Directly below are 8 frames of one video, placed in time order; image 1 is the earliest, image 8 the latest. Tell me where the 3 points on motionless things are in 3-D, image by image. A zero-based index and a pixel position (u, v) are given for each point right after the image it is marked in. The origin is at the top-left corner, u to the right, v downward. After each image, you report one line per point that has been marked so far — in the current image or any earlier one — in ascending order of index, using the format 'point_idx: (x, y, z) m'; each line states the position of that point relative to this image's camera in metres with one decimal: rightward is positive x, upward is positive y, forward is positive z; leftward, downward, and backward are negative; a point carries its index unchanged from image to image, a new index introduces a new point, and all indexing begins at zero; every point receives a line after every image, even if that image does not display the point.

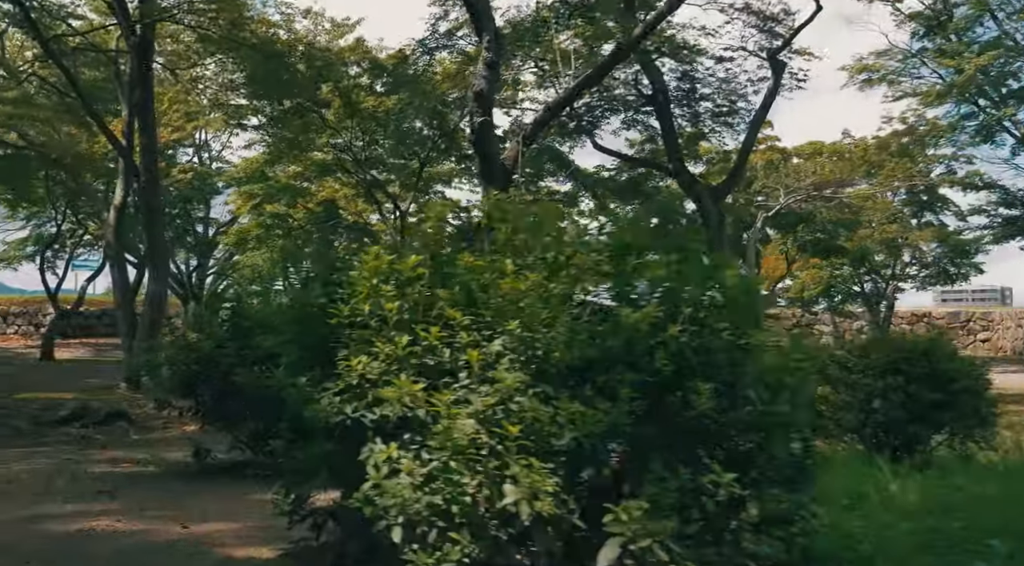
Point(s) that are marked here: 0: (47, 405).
0: (-6.2, -1.7, +12.3) m
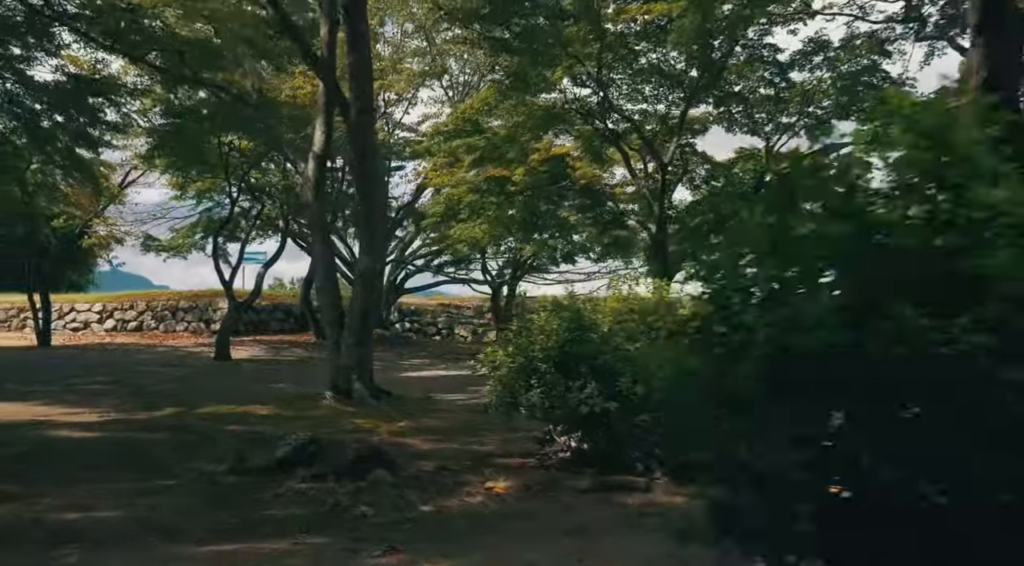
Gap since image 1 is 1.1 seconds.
0: (-2.4, -1.4, +8.3) m
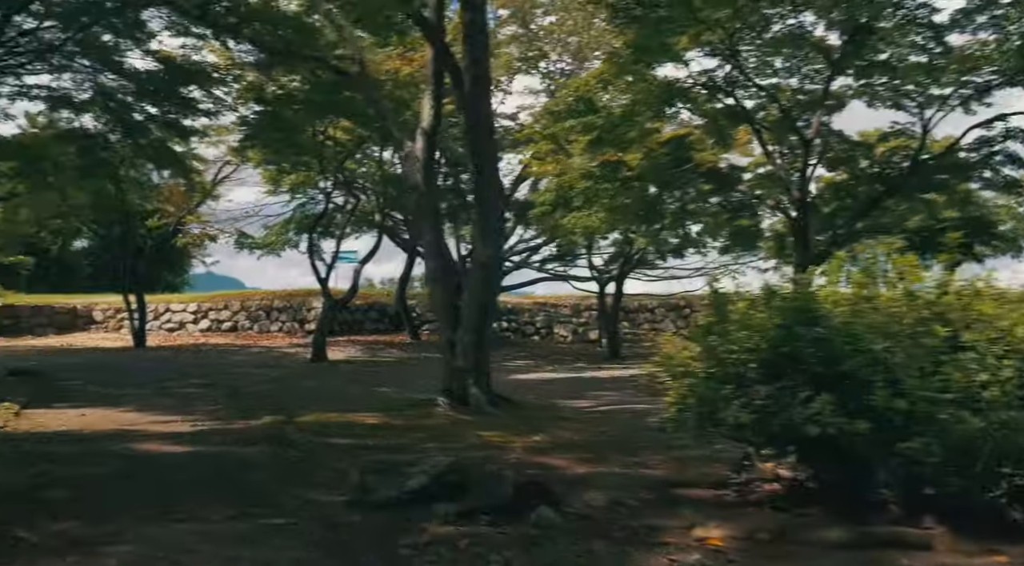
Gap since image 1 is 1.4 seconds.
0: (-1.2, -1.3, +7.1) m
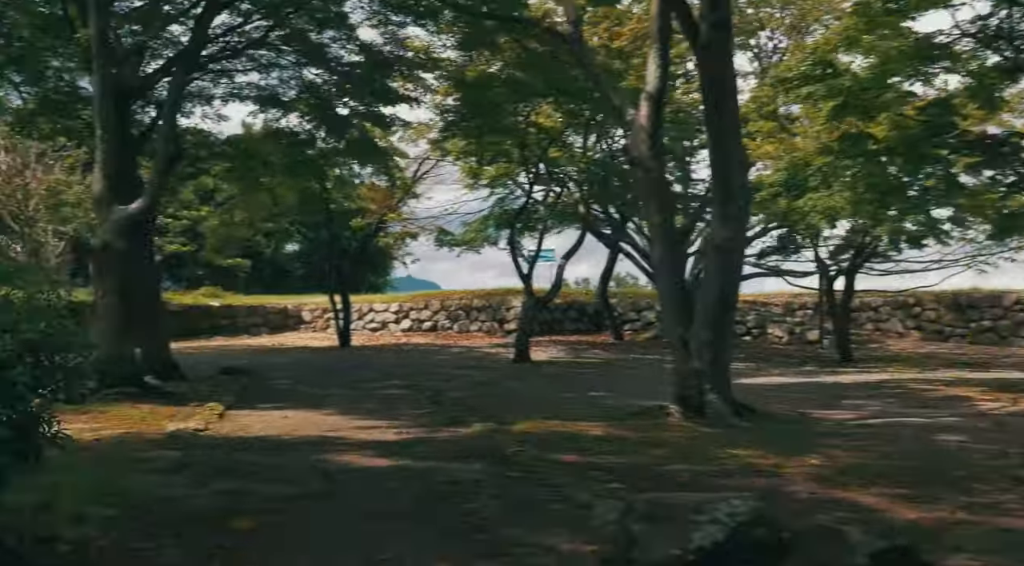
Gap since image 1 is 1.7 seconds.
0: (+0.5, -1.2, +5.8) m
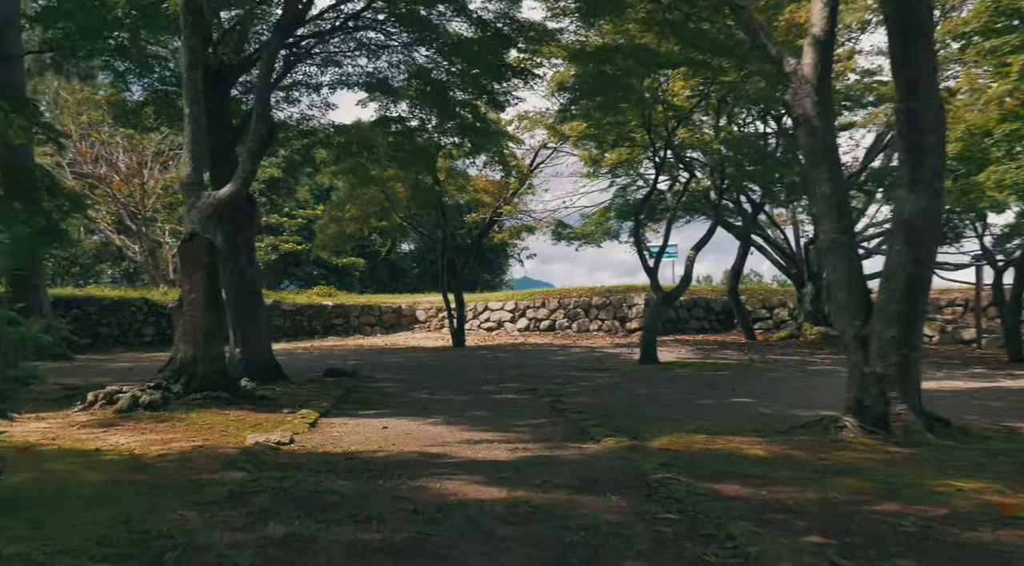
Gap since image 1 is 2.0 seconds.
0: (+1.2, -1.1, +4.3) m
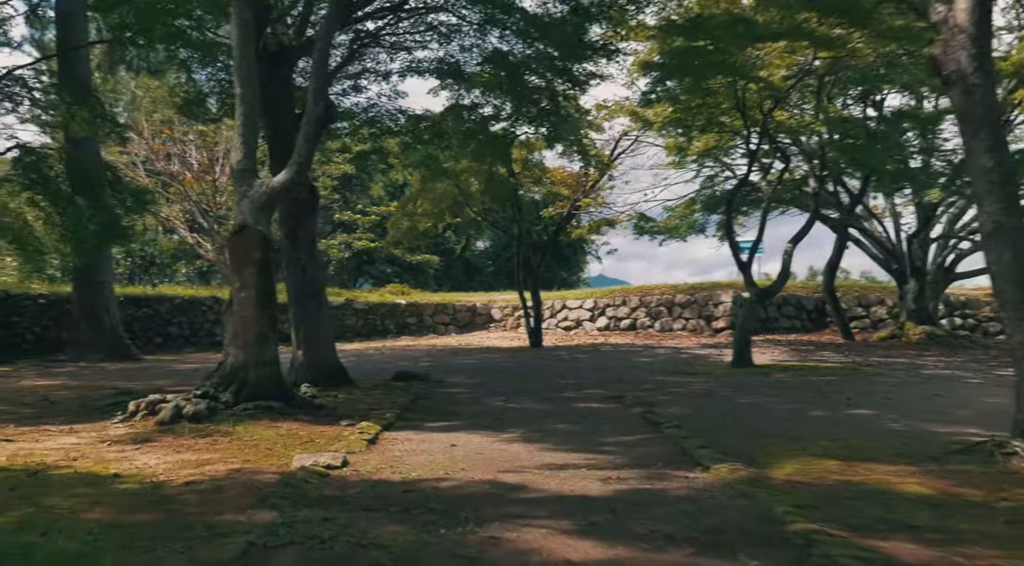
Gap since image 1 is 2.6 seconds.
0: (+1.6, -1.1, +3.1) m
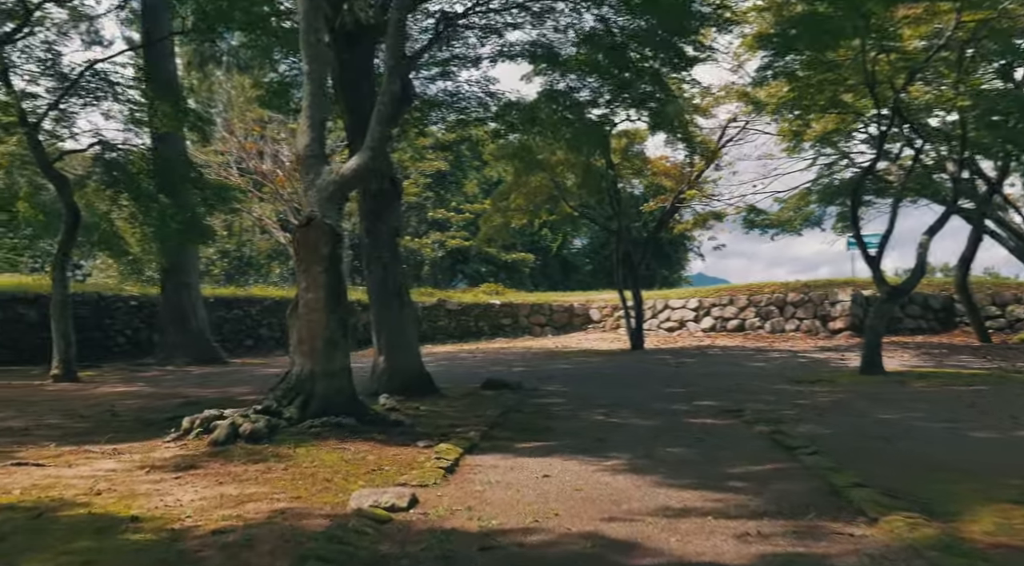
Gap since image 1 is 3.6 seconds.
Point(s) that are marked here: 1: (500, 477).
0: (+1.8, -1.0, +1.8) m
1: (-0.1, -1.2, +5.6) m
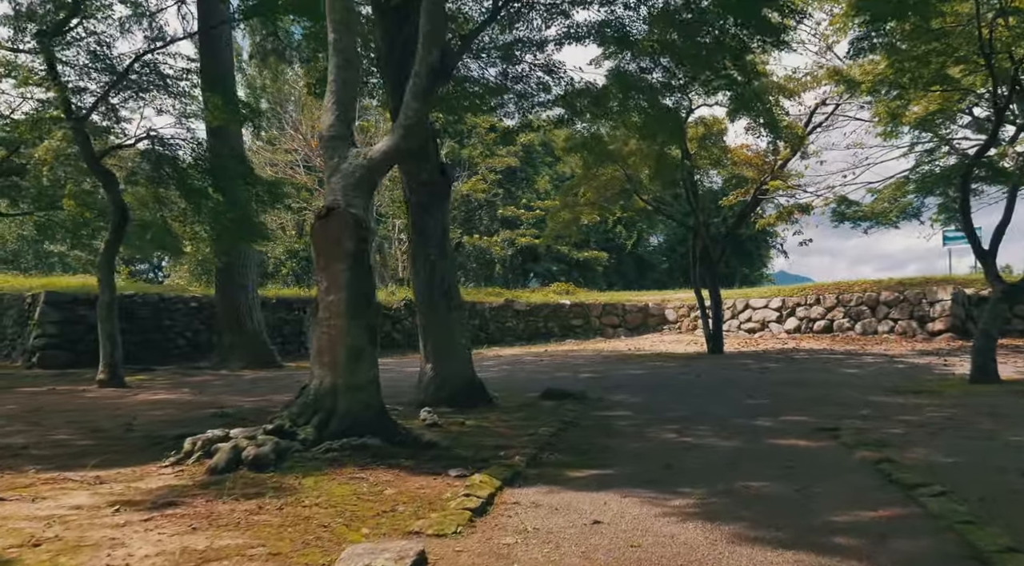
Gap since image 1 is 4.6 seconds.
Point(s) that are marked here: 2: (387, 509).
0: (+1.7, -1.0, +0.6) m
1: (+0.1, -1.2, +4.5) m
2: (-0.6, -1.1, +4.6) m
